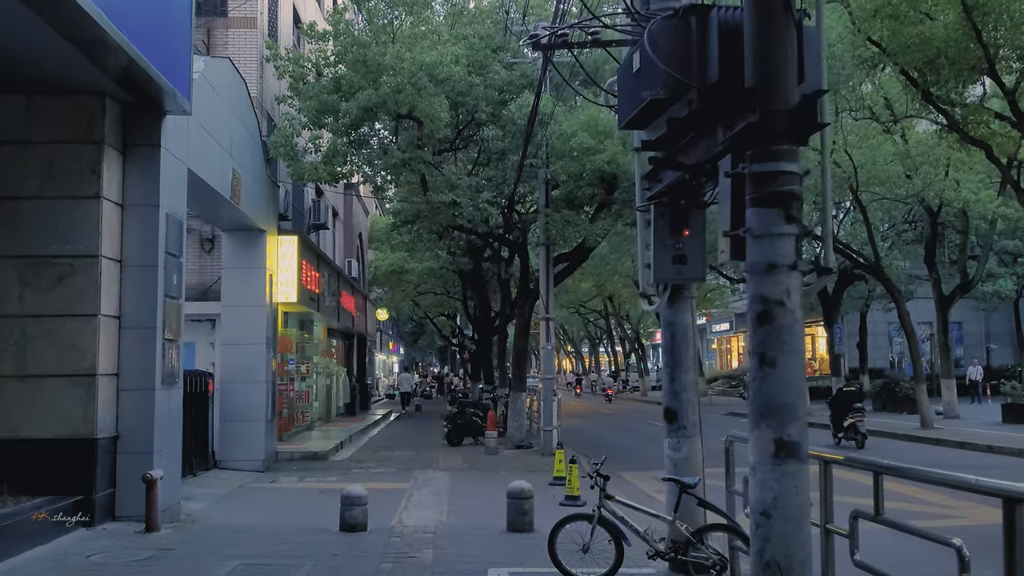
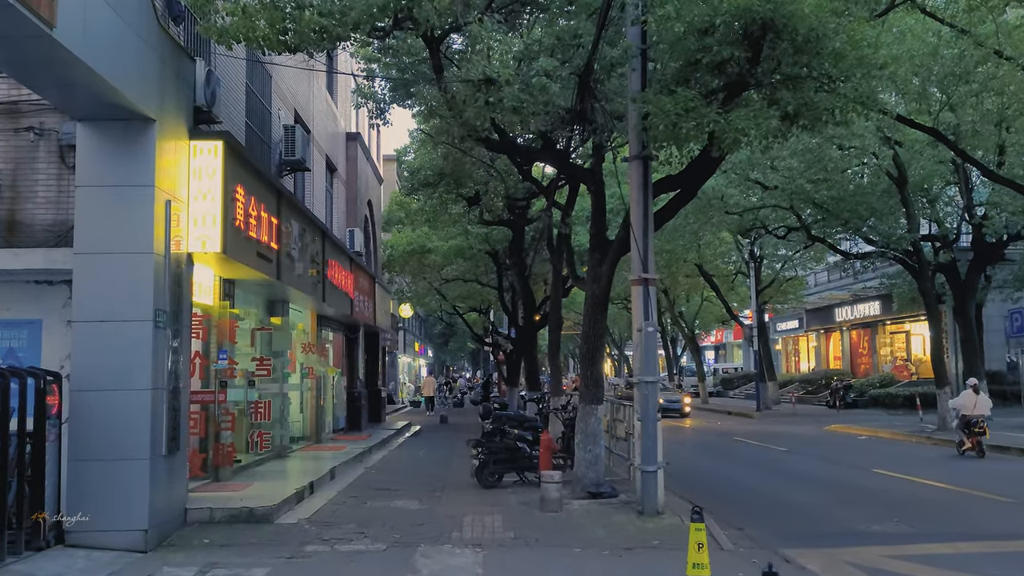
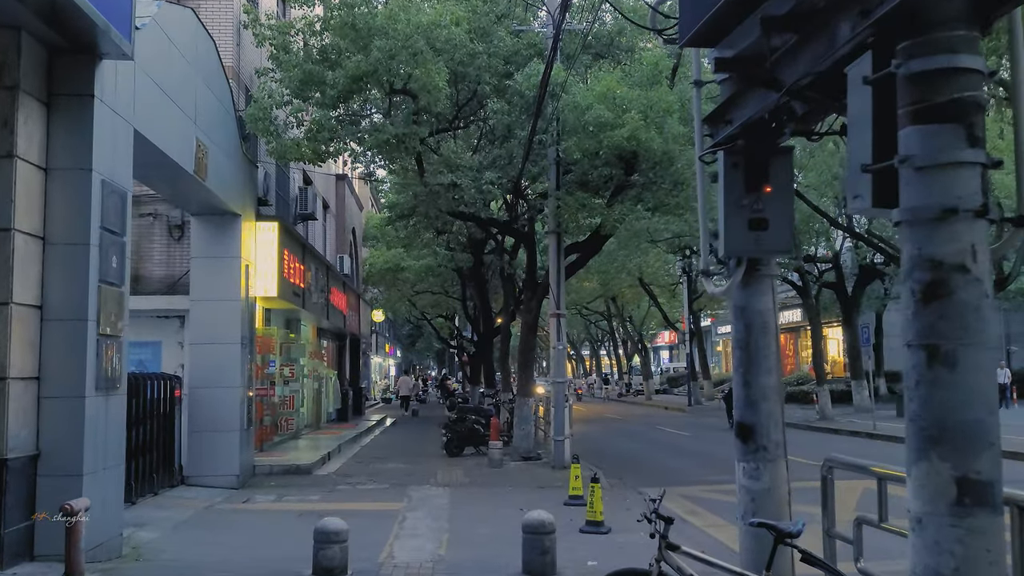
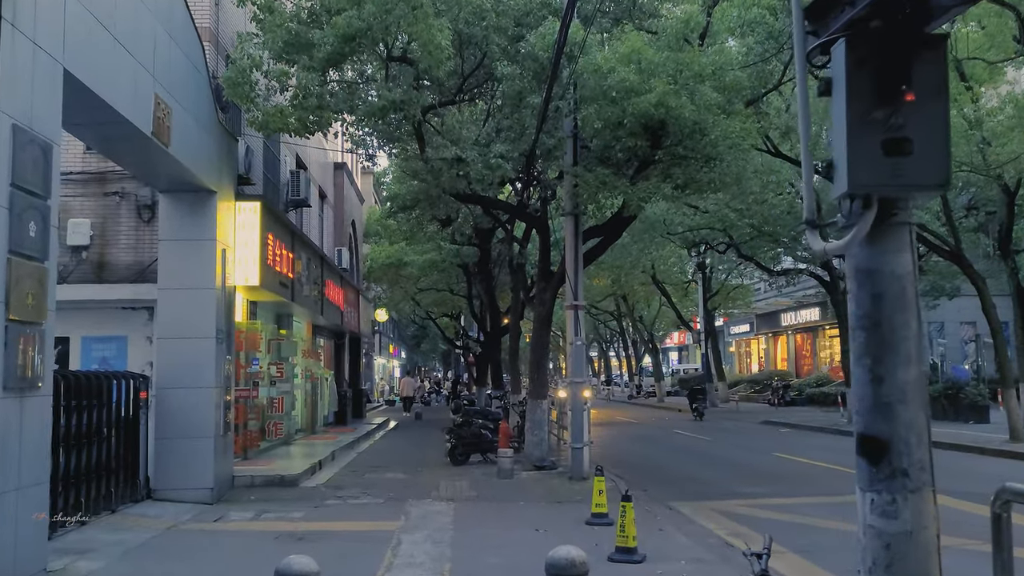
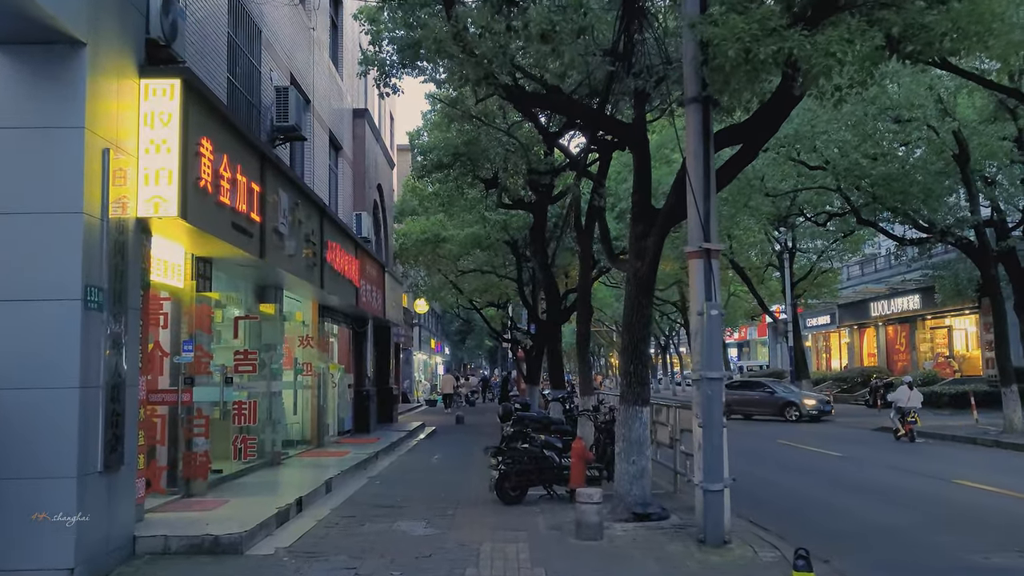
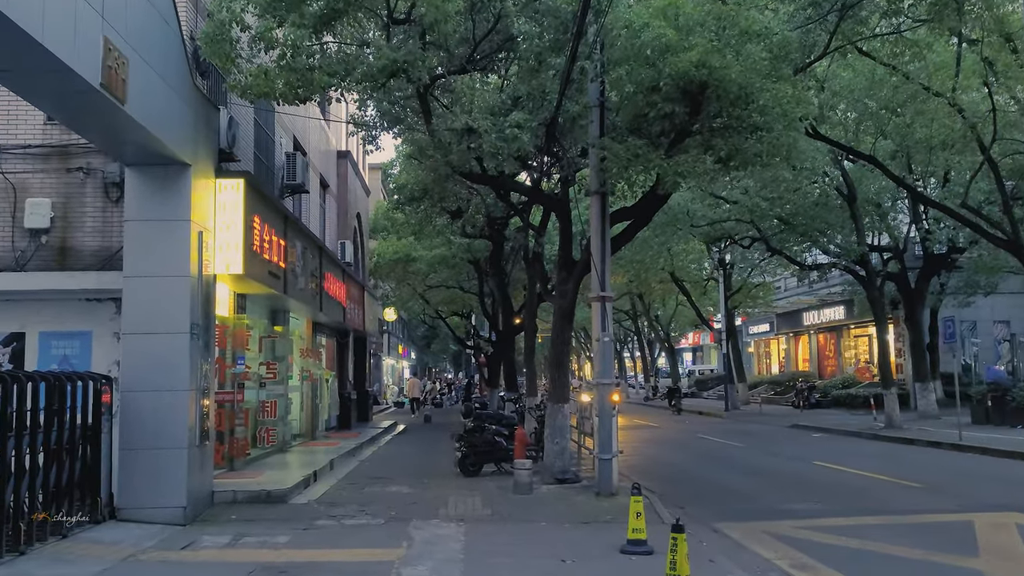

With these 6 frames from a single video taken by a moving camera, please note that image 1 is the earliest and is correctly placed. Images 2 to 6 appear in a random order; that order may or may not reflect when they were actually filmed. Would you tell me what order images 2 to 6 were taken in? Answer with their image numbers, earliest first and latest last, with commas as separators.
3, 4, 6, 2, 5
